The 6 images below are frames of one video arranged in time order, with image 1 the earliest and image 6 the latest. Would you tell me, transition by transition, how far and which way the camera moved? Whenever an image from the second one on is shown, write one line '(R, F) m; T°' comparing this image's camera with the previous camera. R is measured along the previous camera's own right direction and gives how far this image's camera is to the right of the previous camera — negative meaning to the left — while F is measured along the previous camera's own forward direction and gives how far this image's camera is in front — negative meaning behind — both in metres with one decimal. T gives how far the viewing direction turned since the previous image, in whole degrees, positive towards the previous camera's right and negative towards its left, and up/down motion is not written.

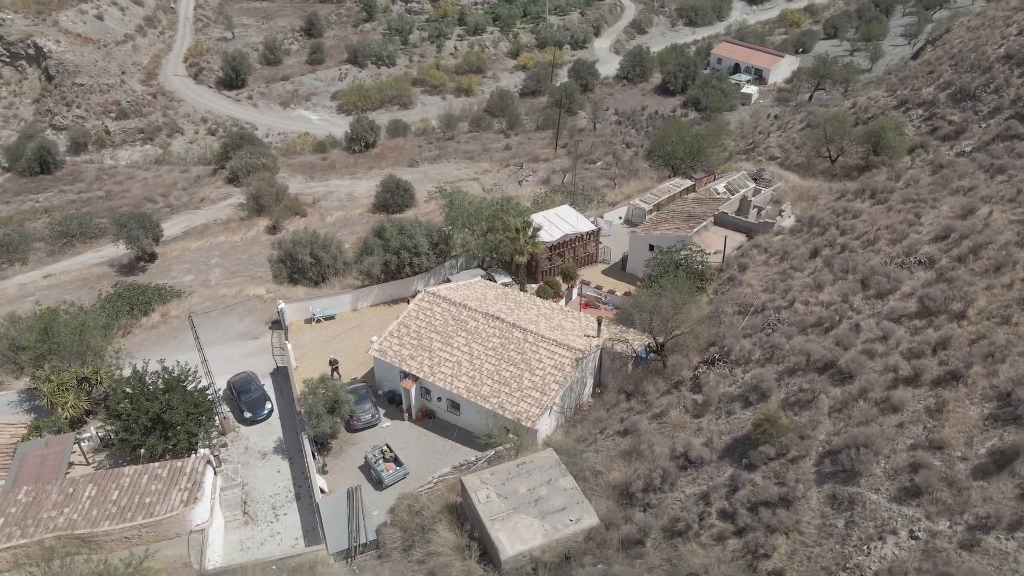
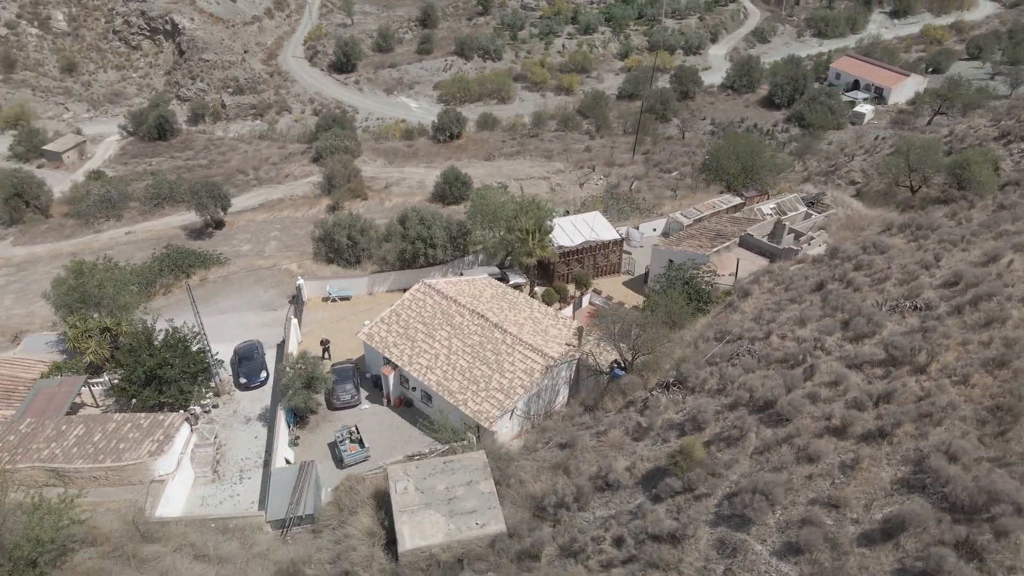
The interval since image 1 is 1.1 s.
(+4.1, +0.3) m; -9°
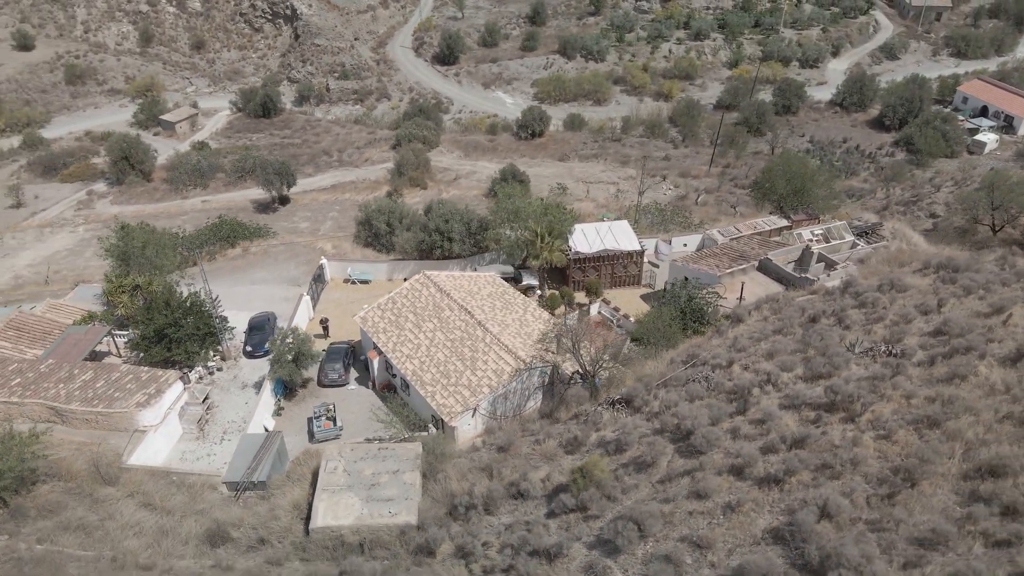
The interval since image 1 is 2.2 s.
(+4.0, +0.2) m; -8°
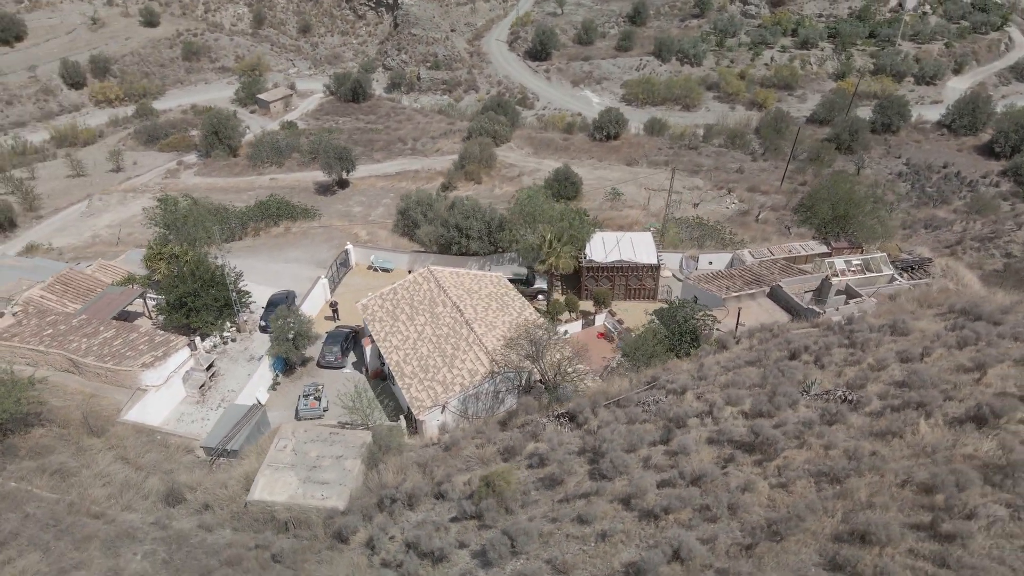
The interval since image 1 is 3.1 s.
(+3.6, +0.1) m; -8°
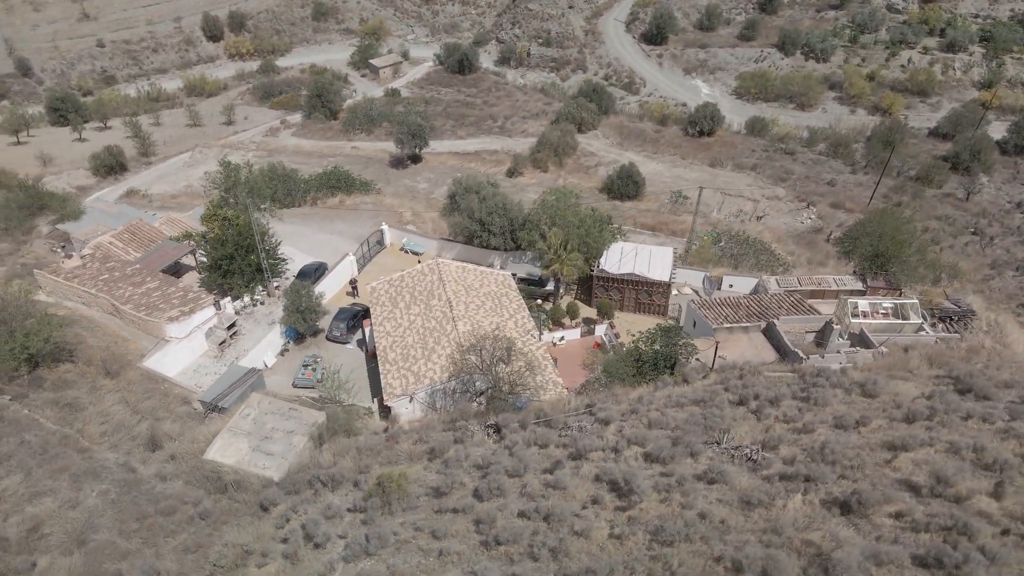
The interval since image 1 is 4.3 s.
(+4.5, -0.4) m; -9°
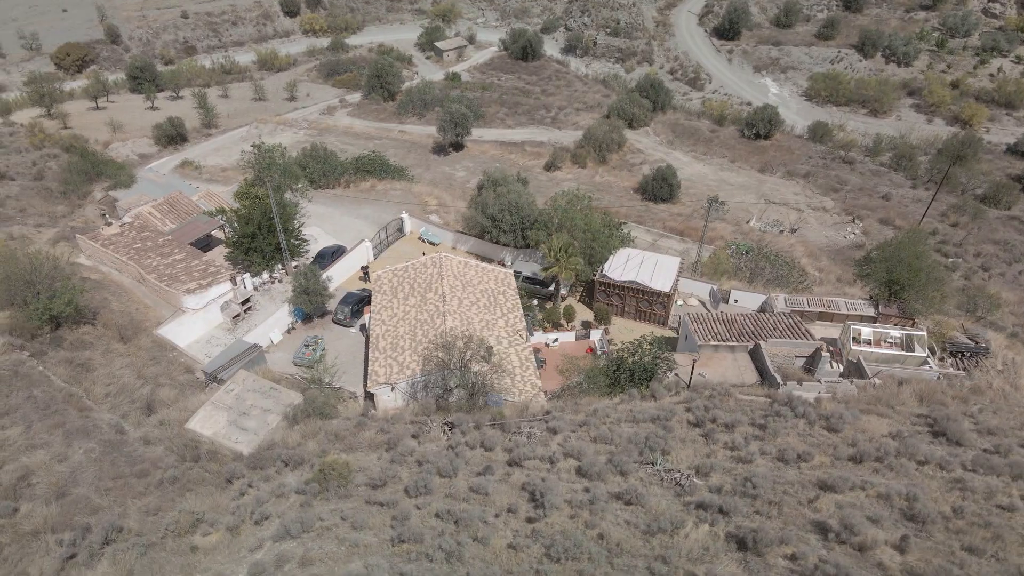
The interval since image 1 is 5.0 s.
(+2.9, -0.4) m; -6°
